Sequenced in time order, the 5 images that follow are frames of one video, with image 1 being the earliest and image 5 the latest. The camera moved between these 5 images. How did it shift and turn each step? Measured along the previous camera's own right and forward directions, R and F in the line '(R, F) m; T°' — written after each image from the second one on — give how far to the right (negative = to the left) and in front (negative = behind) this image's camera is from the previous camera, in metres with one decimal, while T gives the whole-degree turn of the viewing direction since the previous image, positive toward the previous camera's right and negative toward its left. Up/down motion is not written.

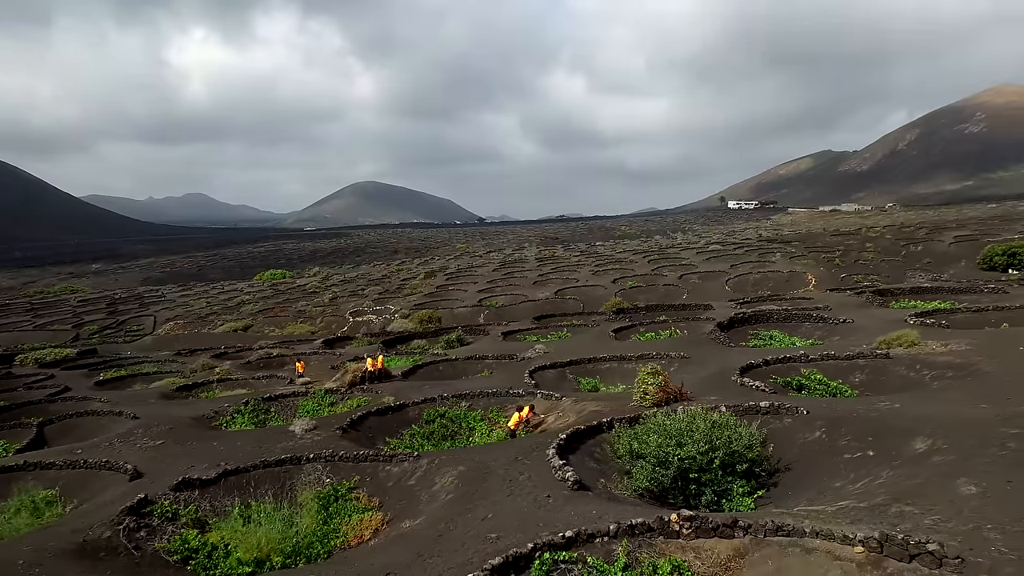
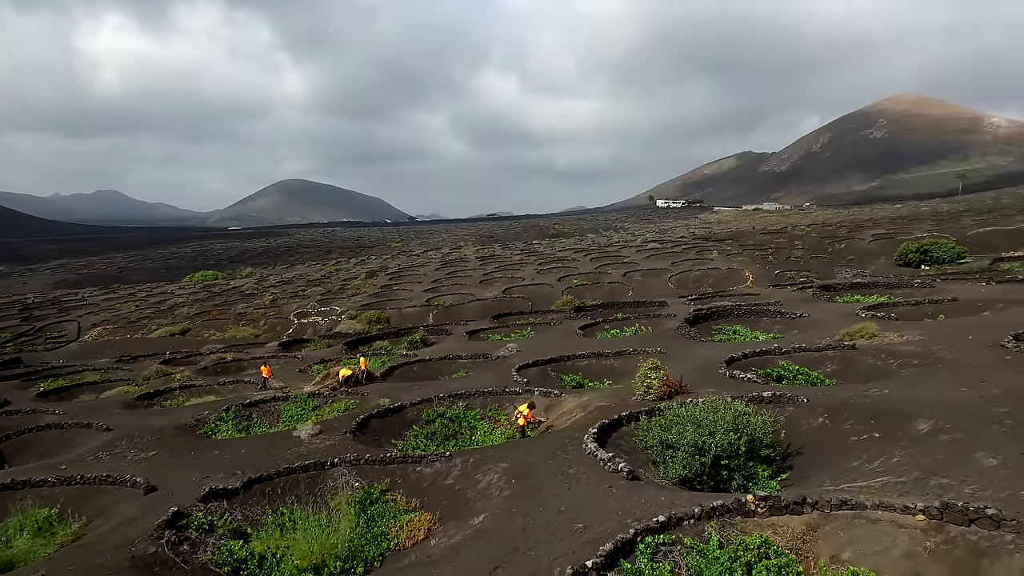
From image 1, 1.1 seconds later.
(-2.5, -0.4) m; +6°
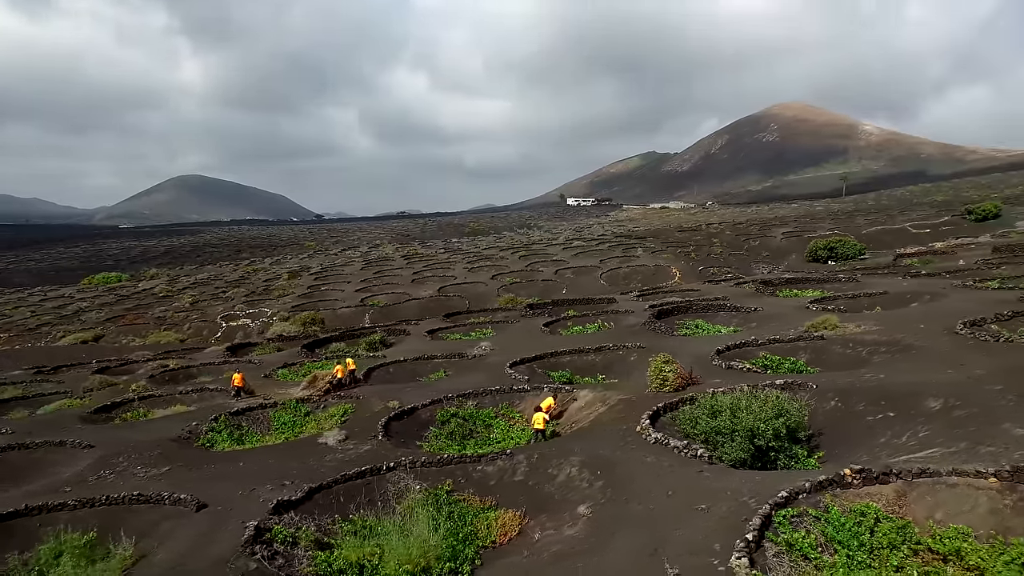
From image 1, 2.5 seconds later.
(-3.9, -0.4) m; +9°
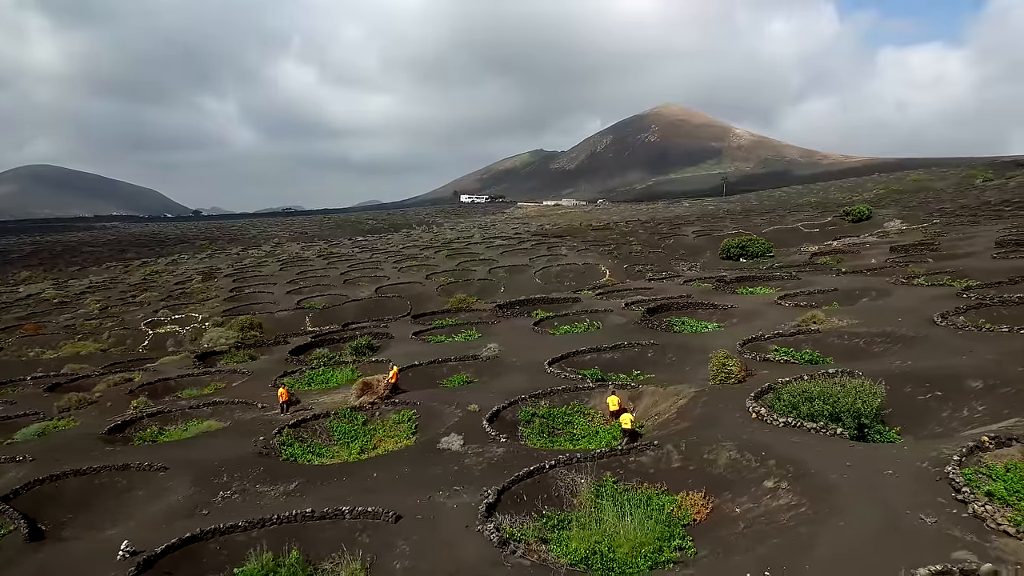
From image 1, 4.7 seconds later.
(-7.7, -1.0) m; +11°
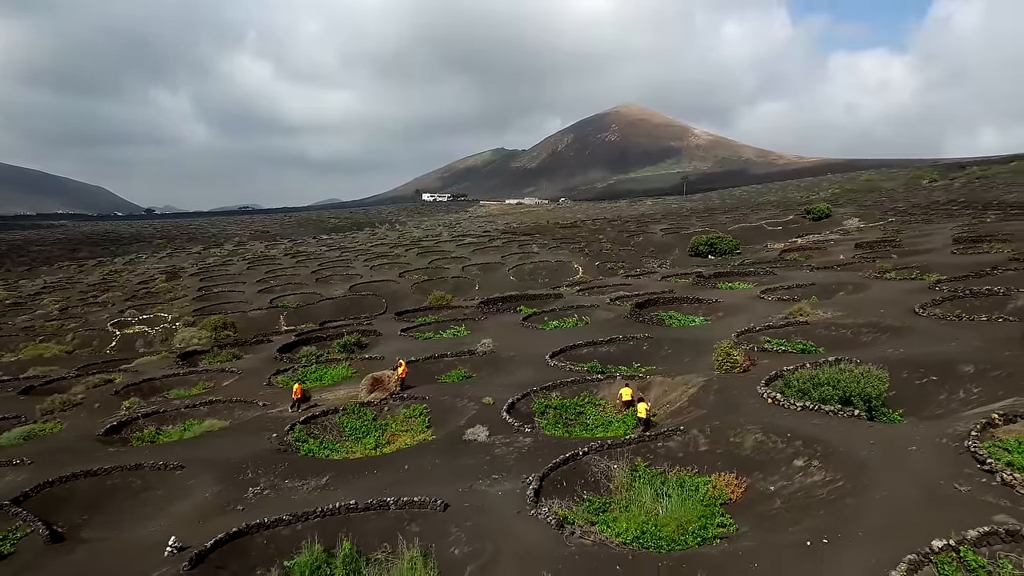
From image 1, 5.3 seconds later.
(-2.2, -0.4) m; +4°
